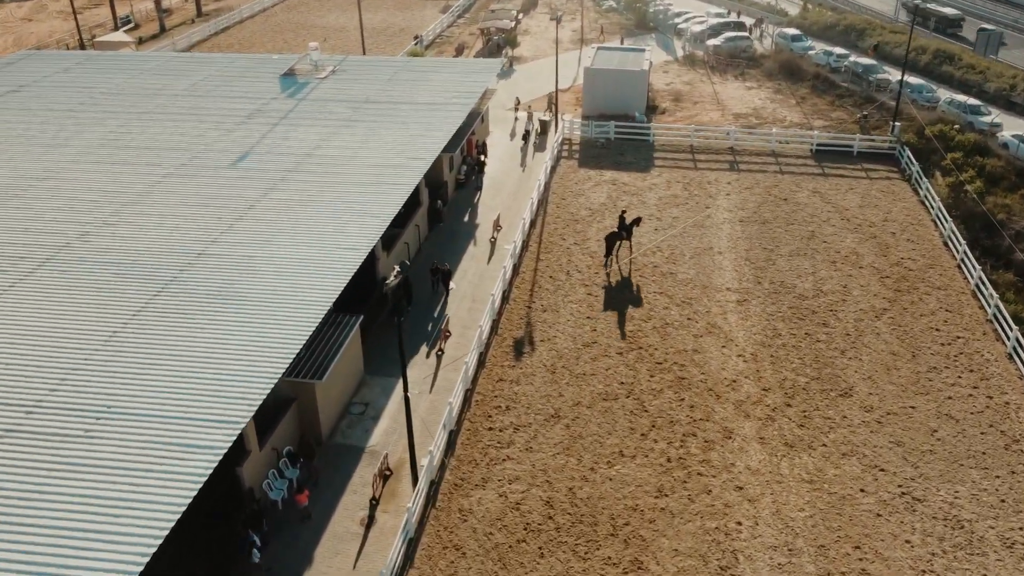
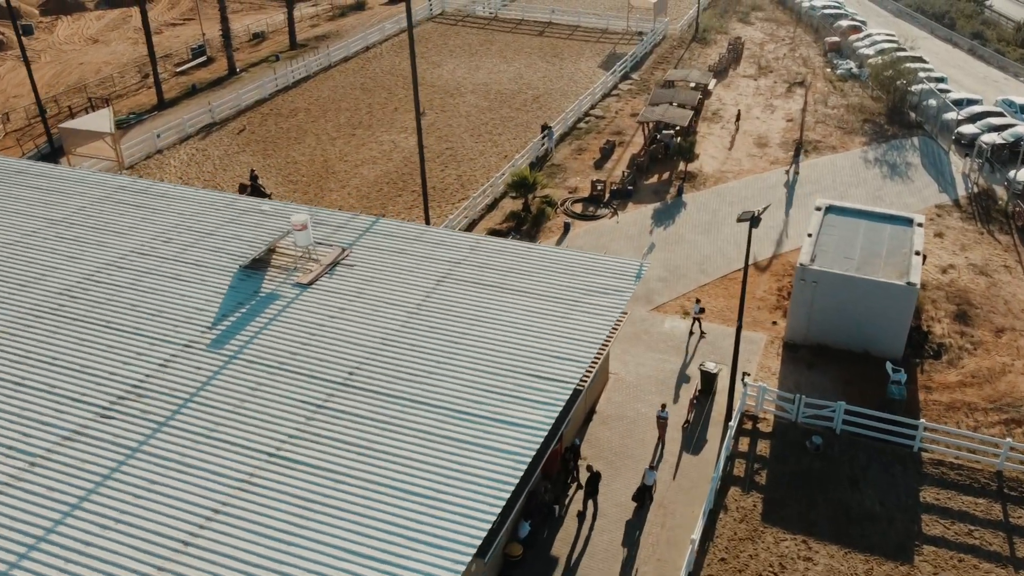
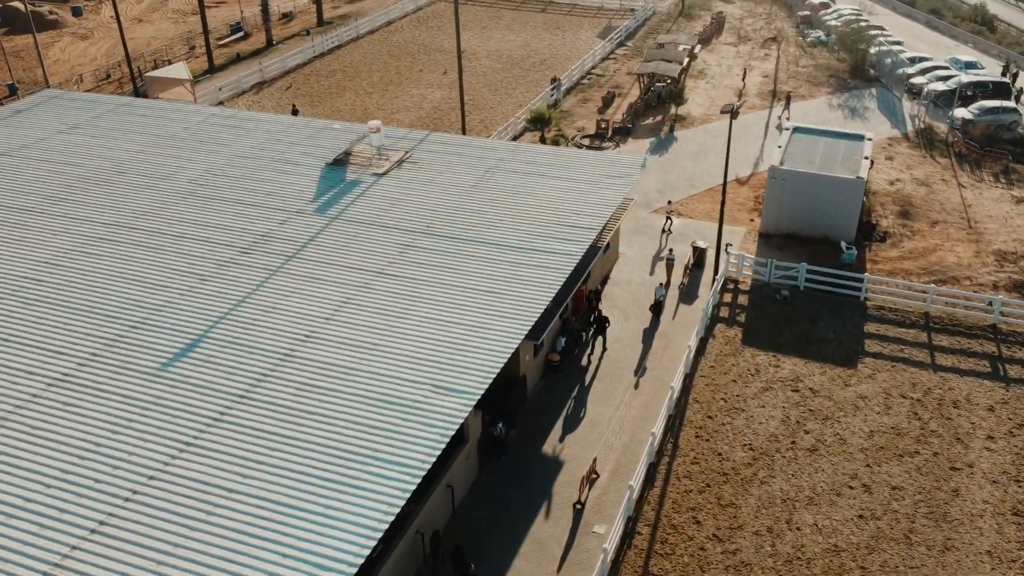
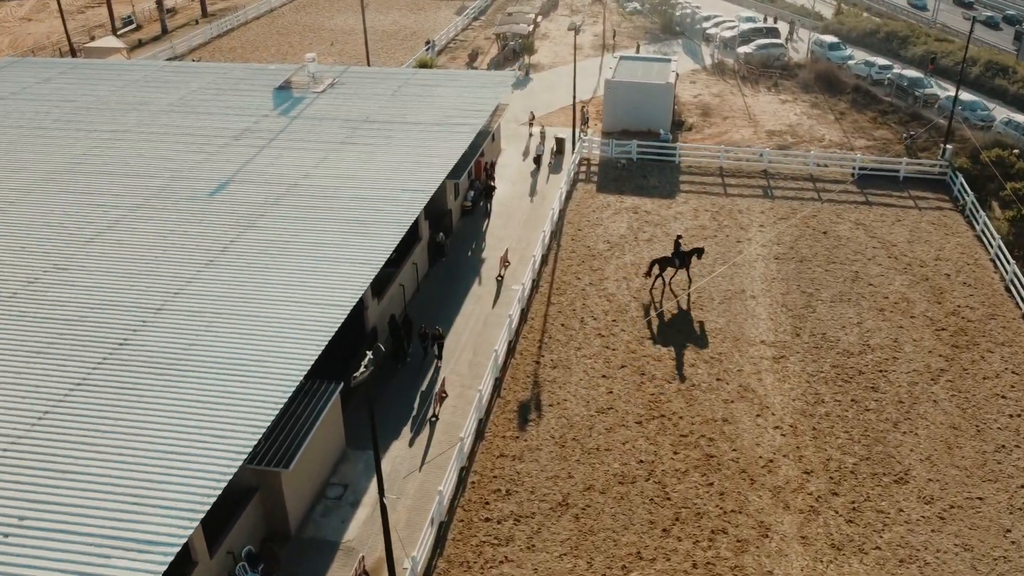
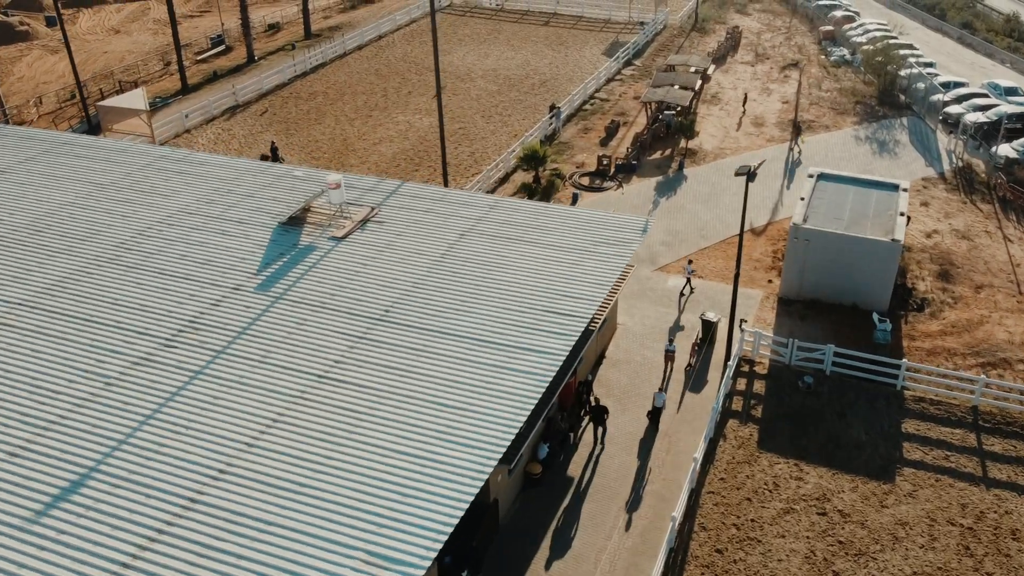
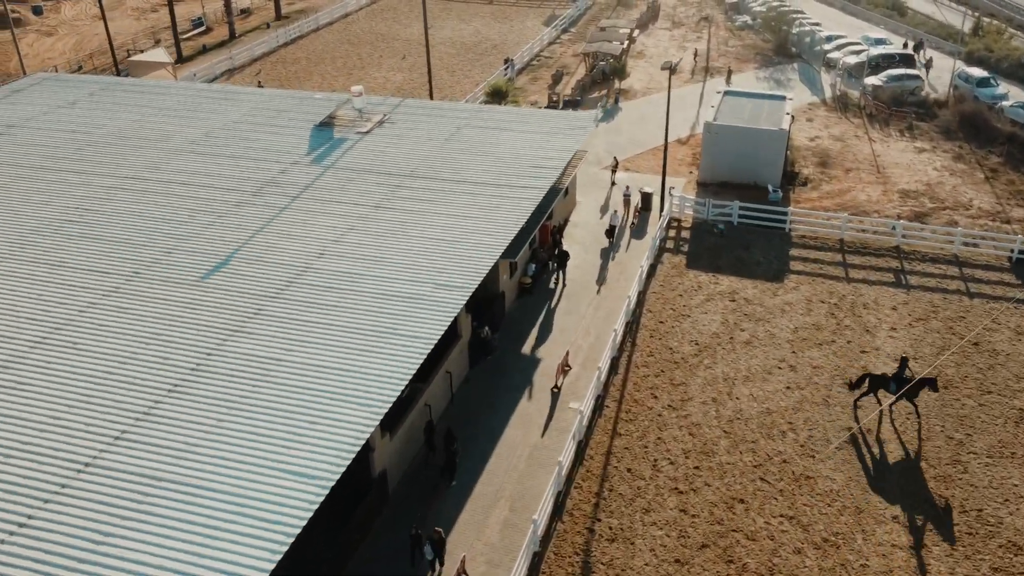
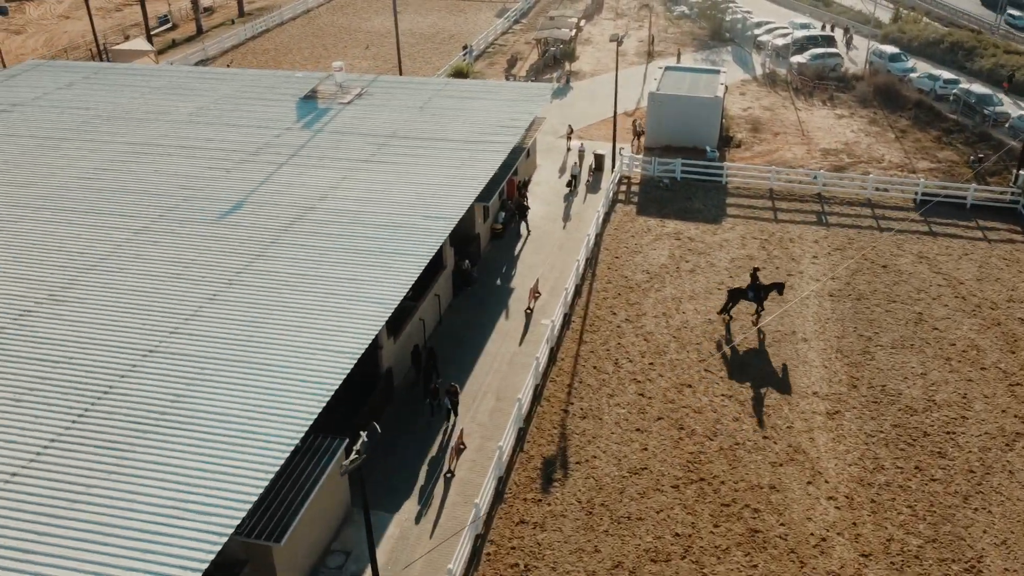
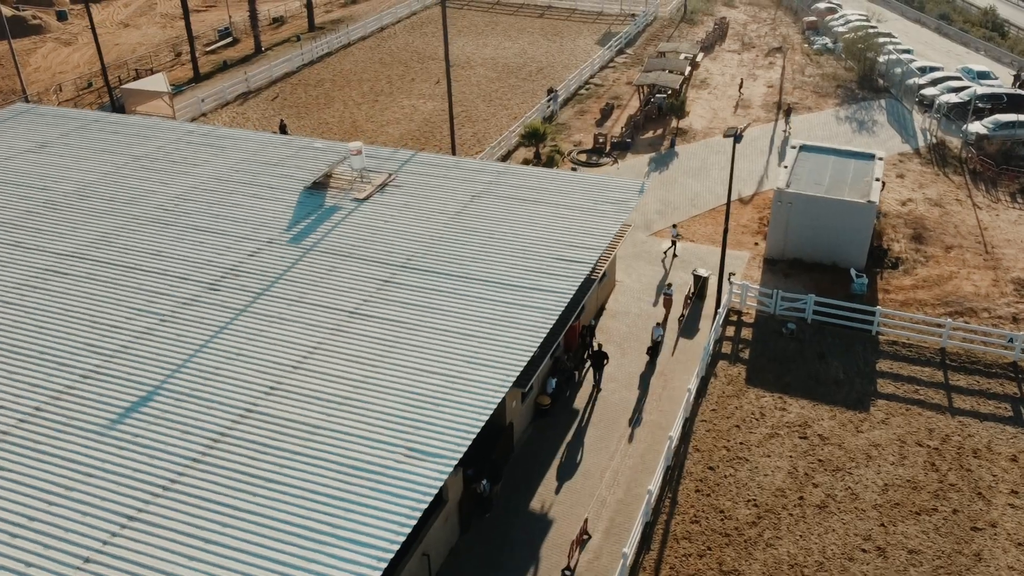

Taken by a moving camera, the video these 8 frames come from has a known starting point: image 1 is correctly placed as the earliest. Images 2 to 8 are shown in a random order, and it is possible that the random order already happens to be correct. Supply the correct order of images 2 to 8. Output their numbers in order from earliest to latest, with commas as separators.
4, 7, 6, 3, 8, 5, 2
